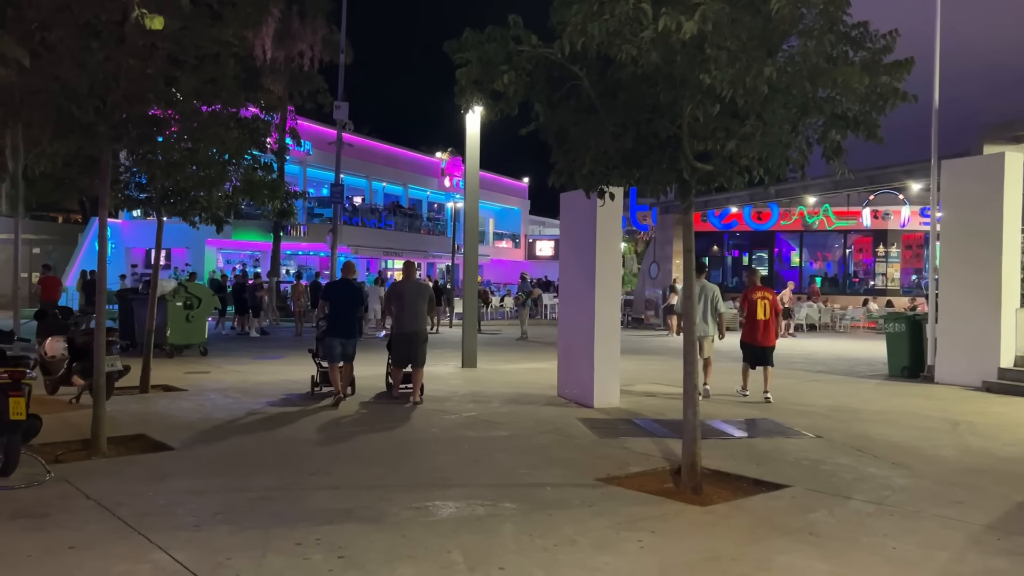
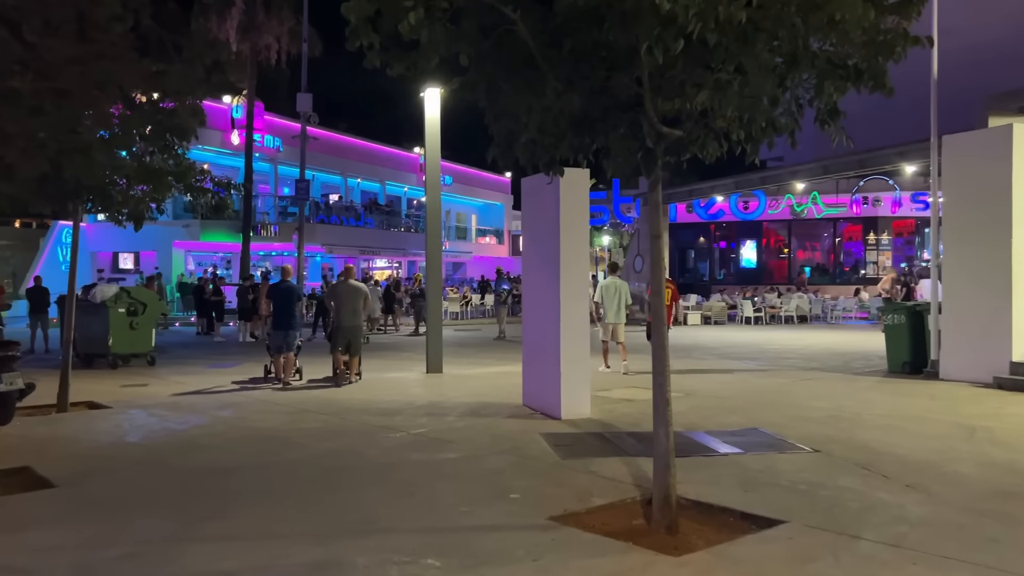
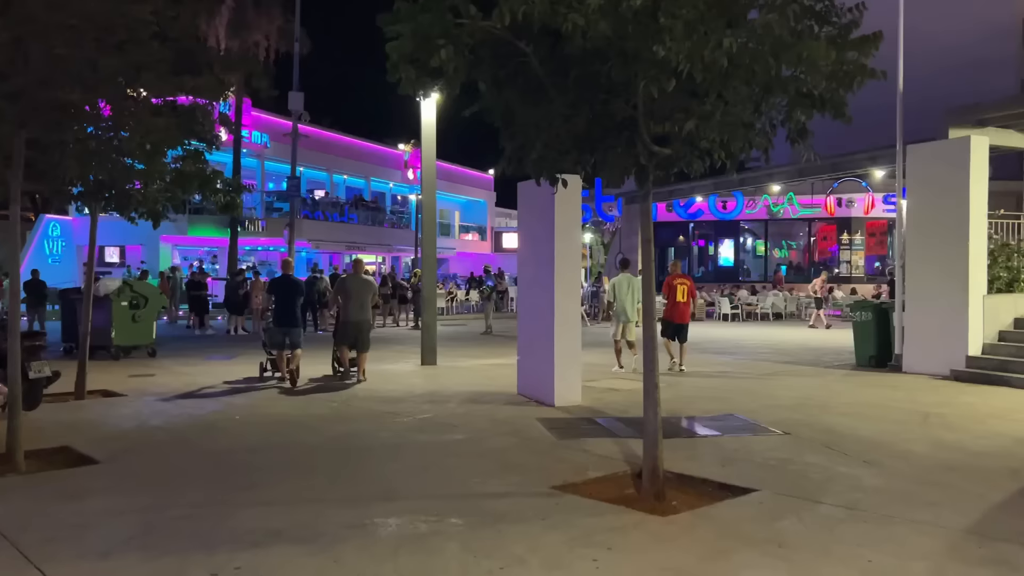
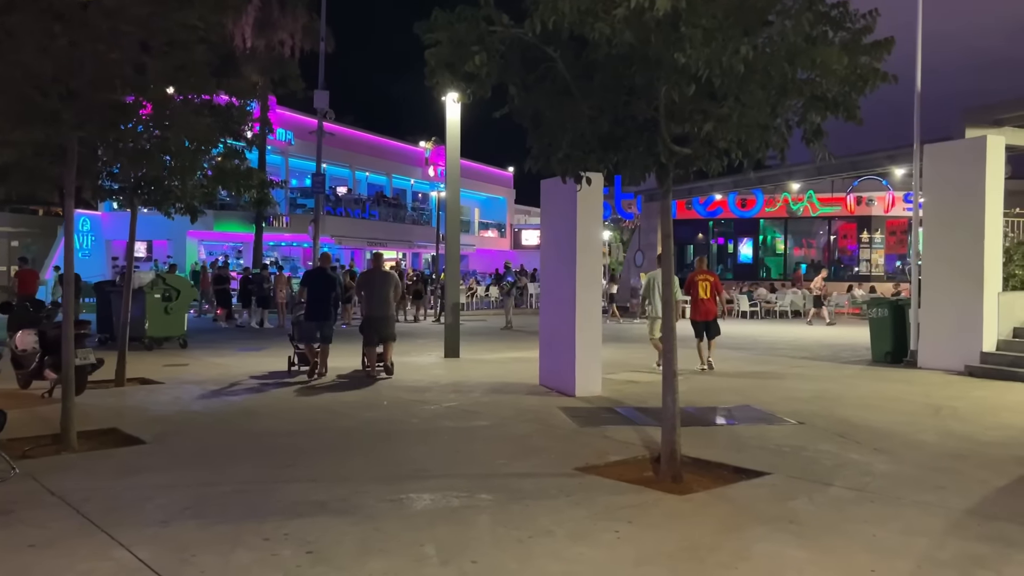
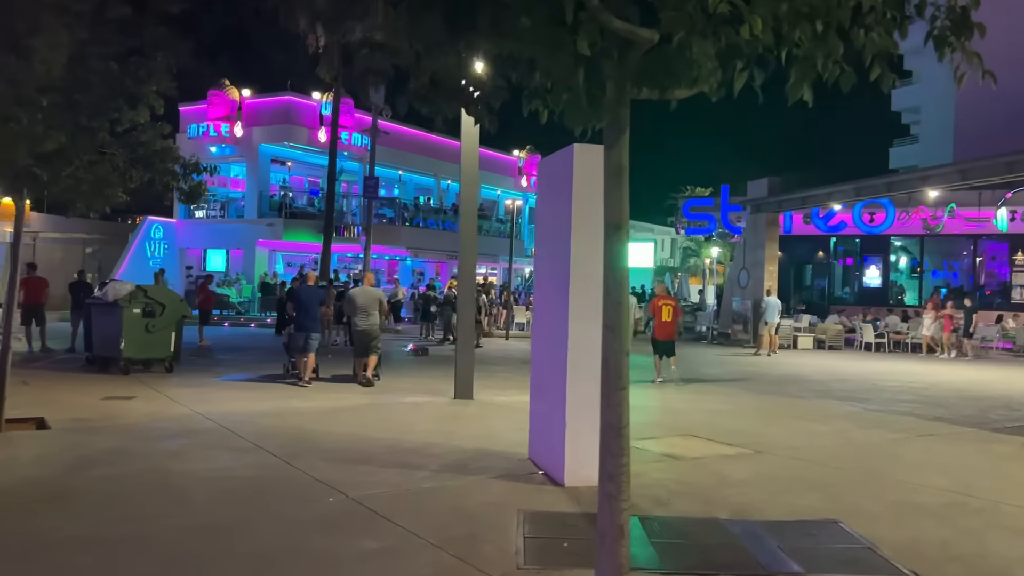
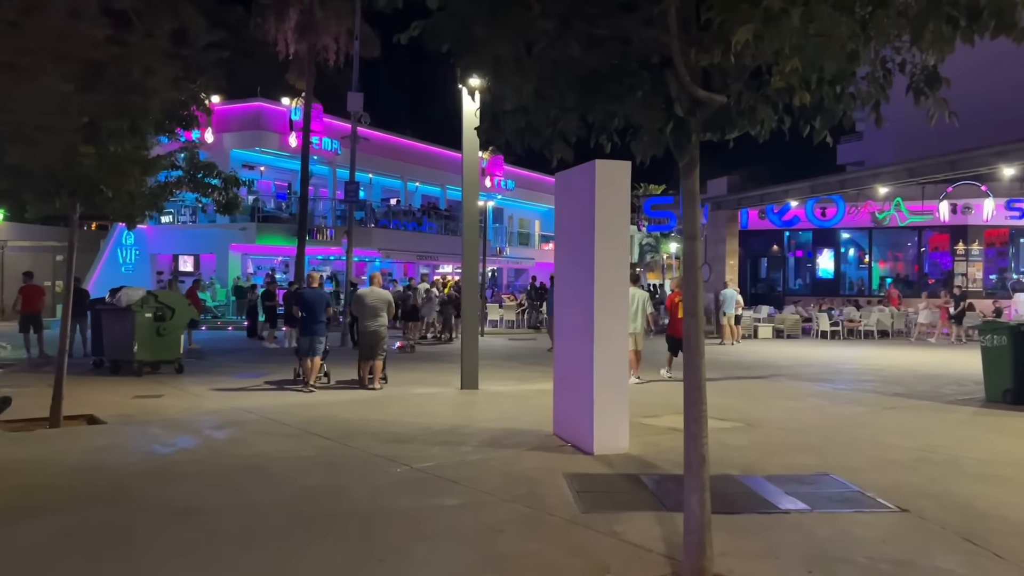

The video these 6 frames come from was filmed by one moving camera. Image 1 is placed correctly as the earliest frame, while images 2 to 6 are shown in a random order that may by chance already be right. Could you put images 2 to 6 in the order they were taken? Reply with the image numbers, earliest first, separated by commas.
4, 3, 2, 6, 5
